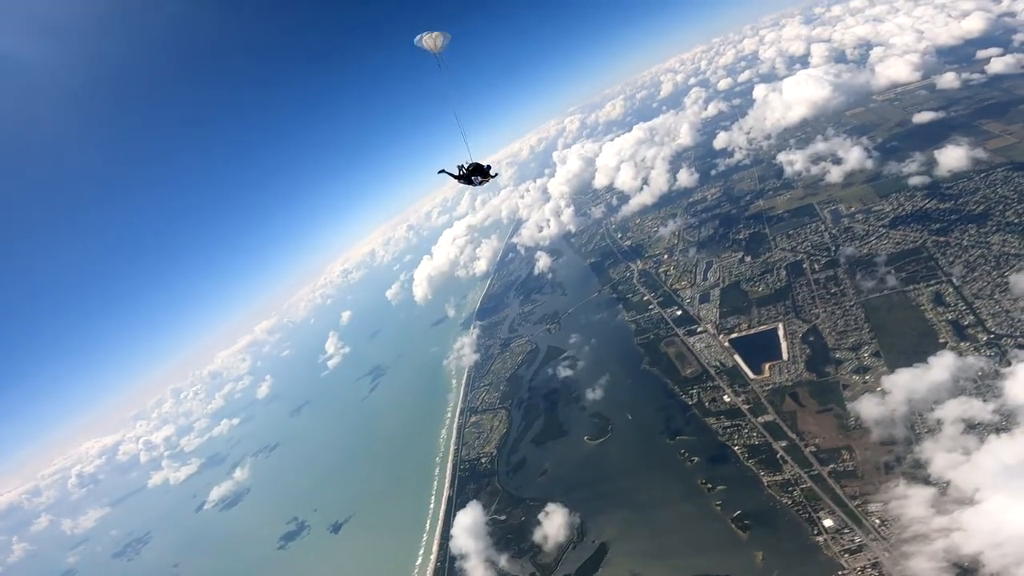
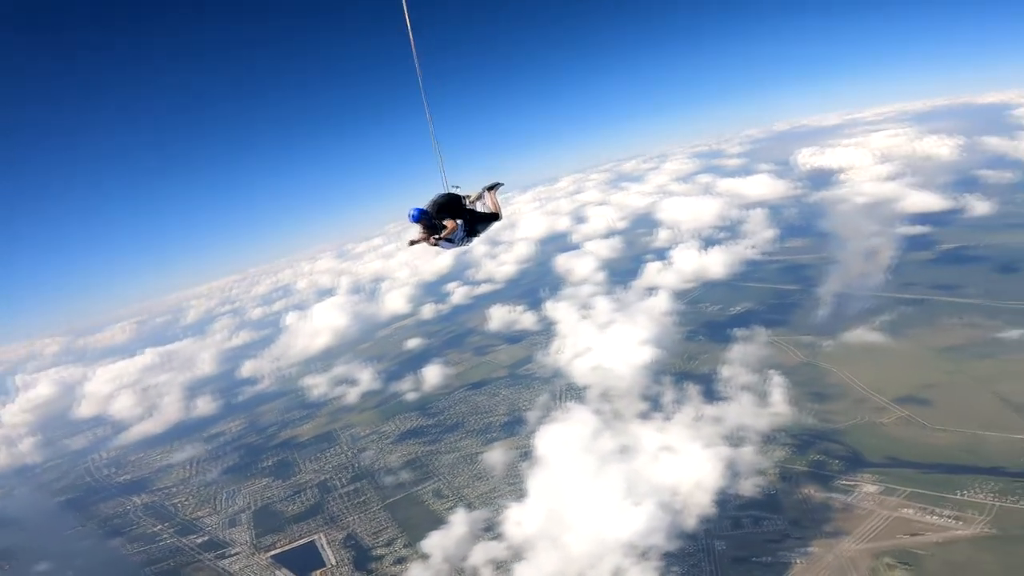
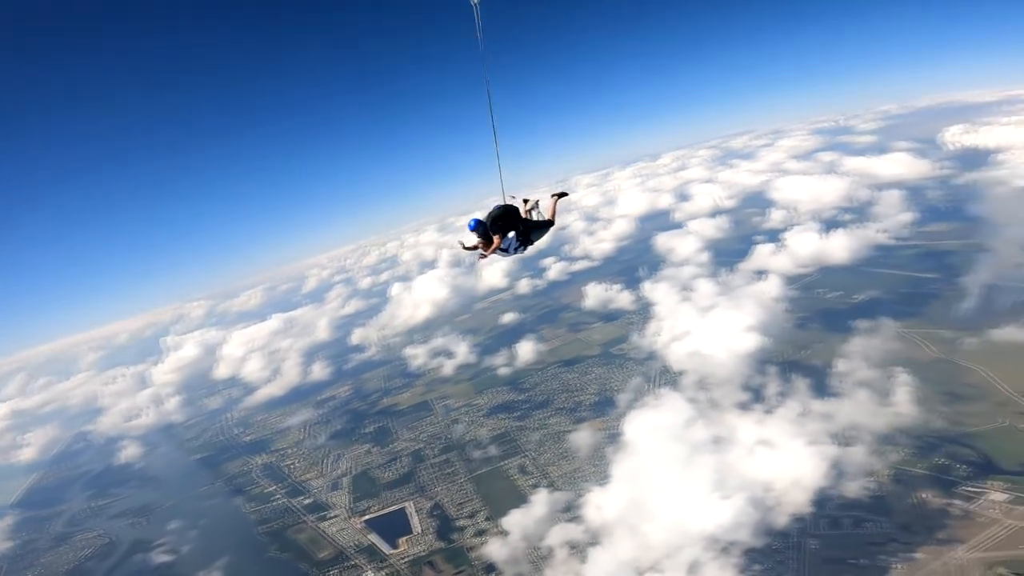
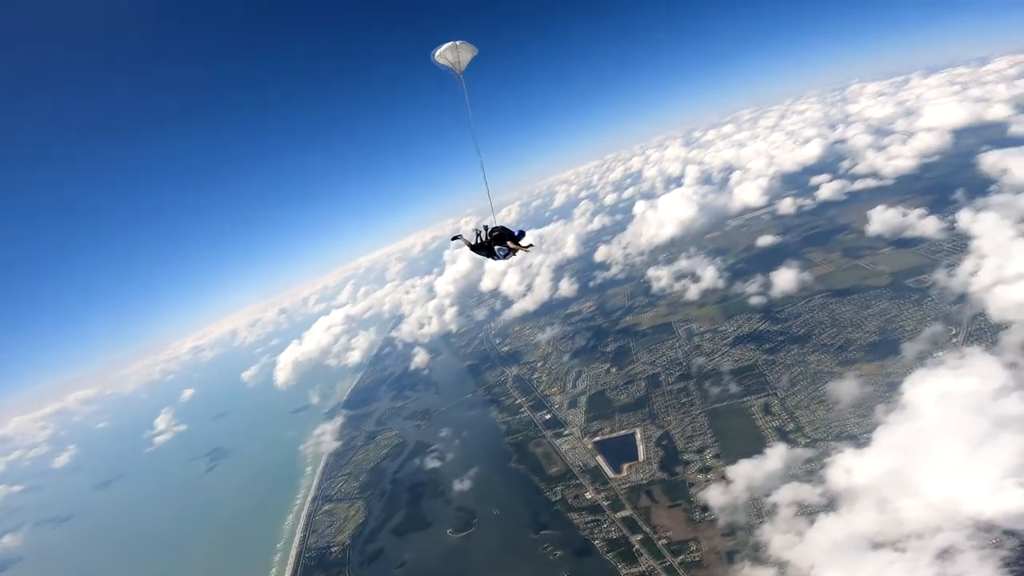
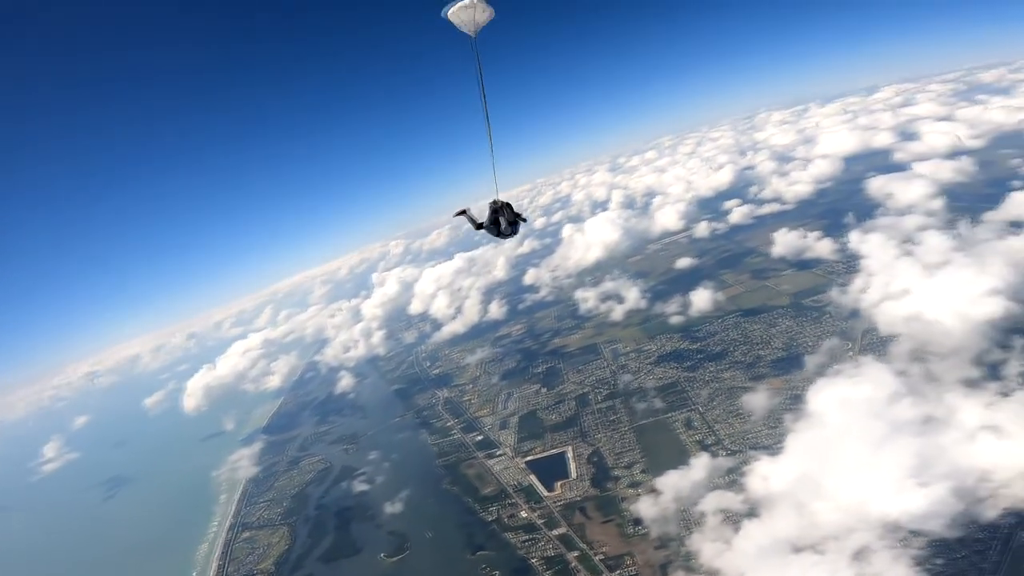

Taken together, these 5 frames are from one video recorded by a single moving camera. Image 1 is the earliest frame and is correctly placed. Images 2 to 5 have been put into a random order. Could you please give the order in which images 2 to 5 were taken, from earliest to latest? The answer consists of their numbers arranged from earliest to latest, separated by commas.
4, 5, 3, 2
